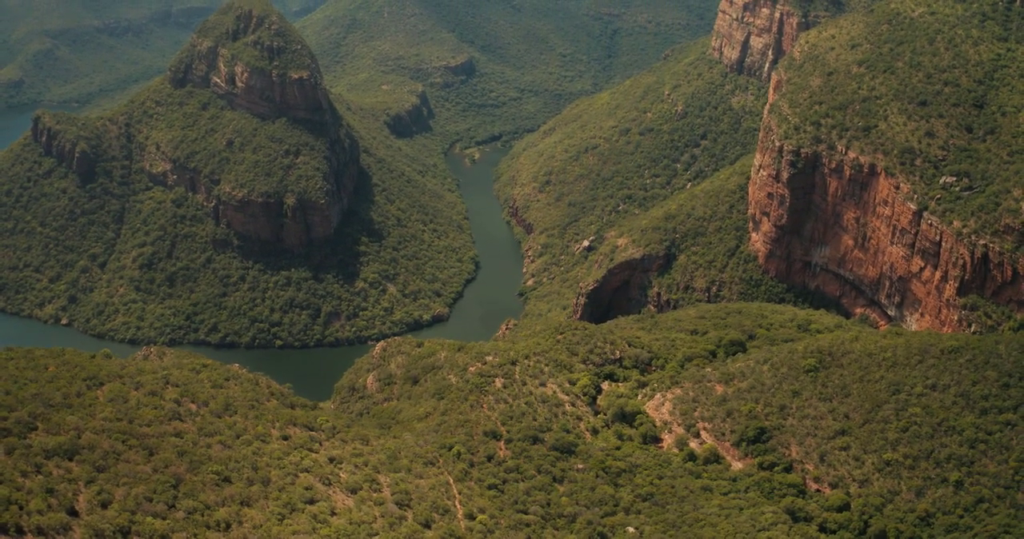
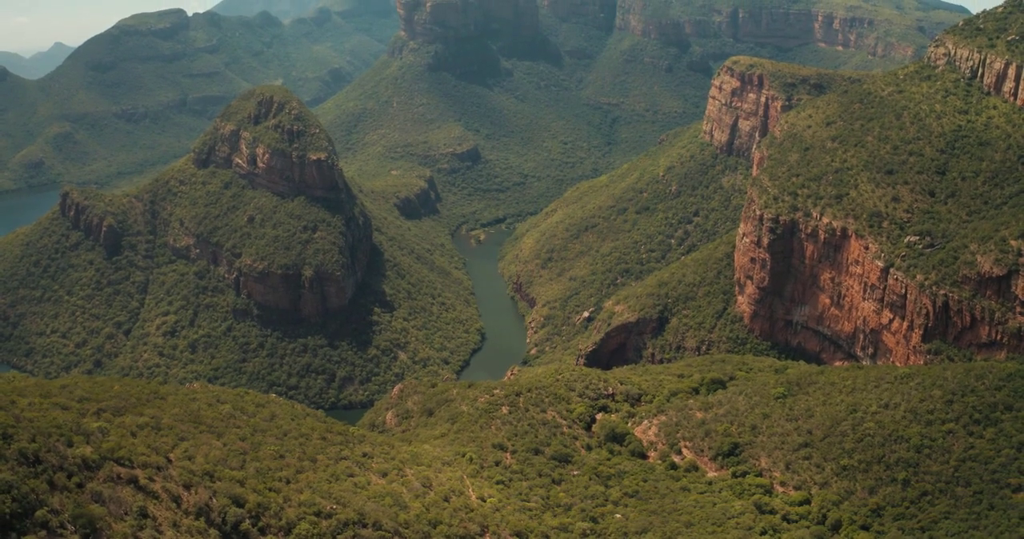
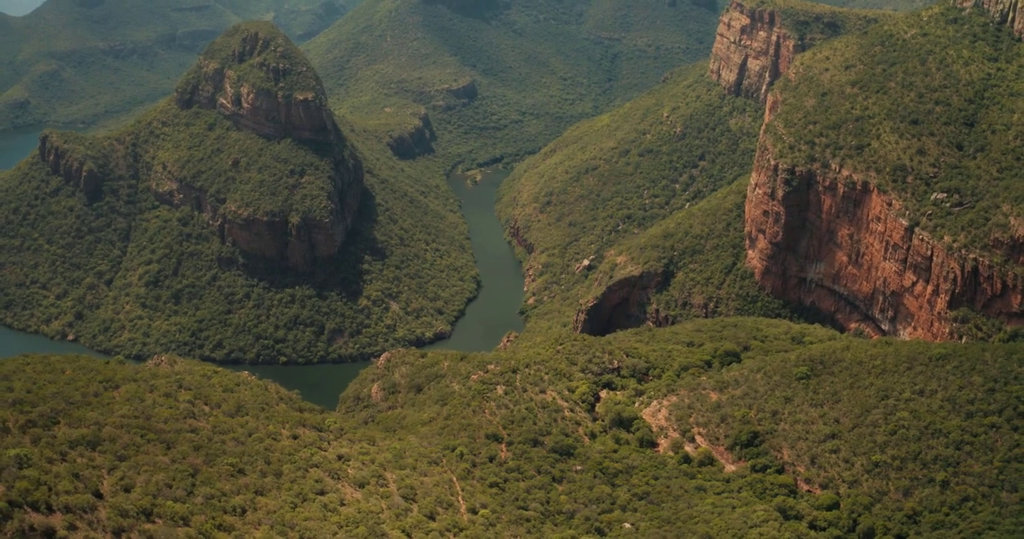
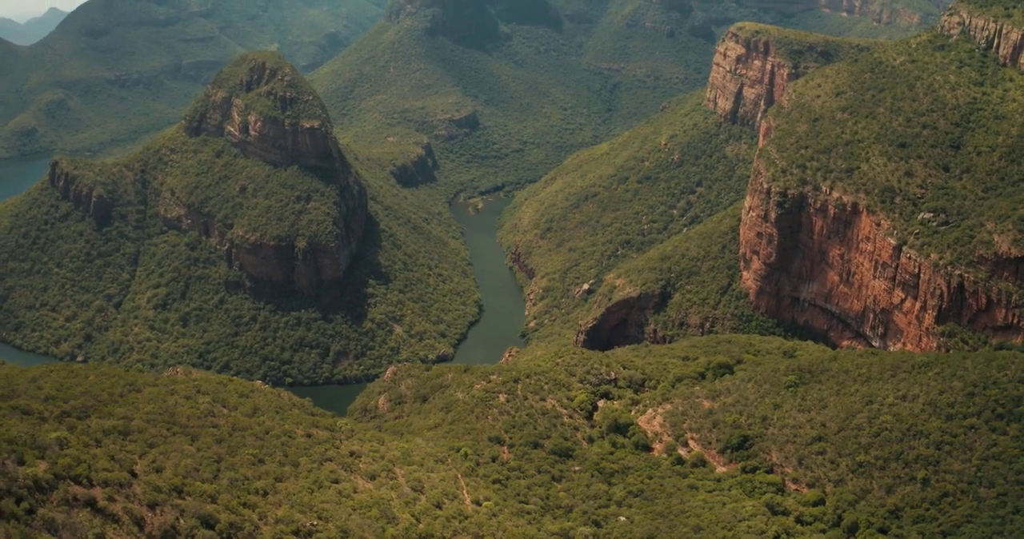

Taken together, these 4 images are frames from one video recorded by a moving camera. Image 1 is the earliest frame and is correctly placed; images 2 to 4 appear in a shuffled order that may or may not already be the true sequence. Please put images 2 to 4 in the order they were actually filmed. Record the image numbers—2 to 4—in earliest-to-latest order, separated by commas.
3, 4, 2
